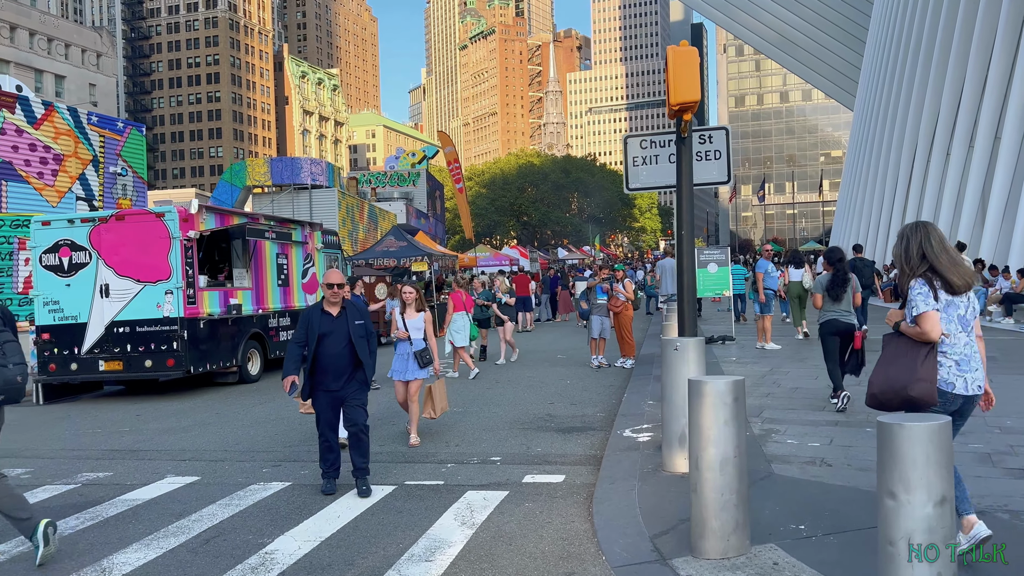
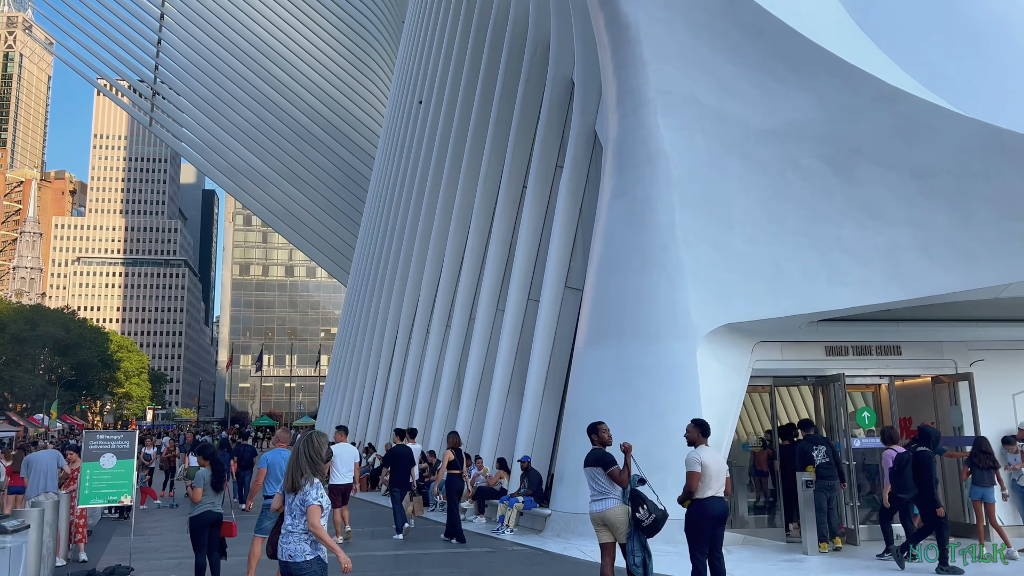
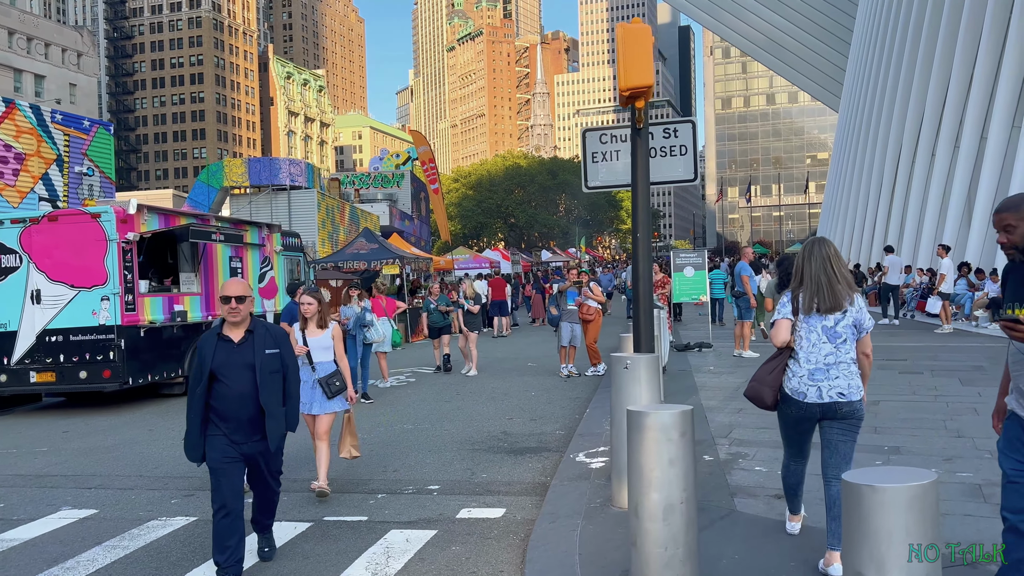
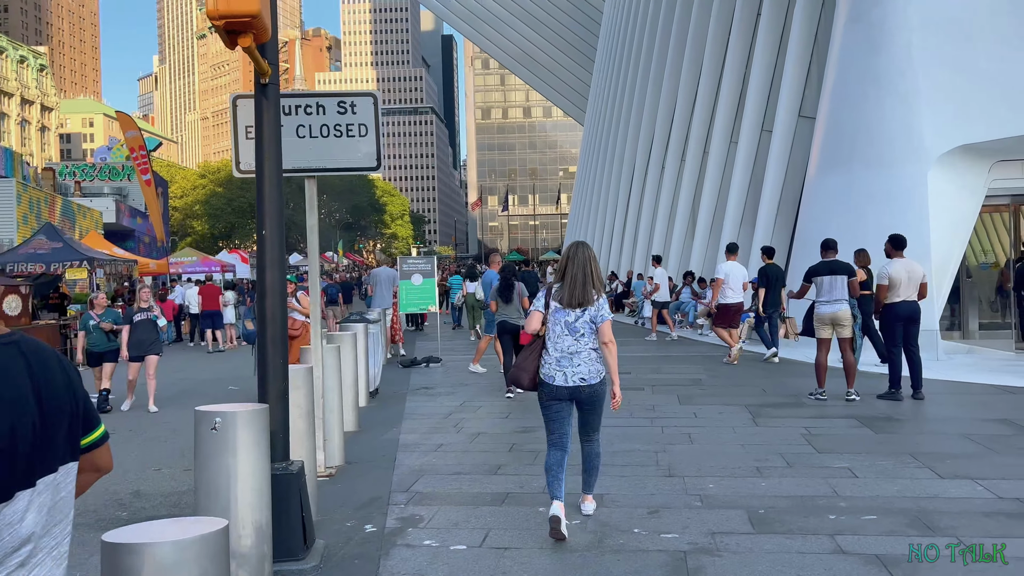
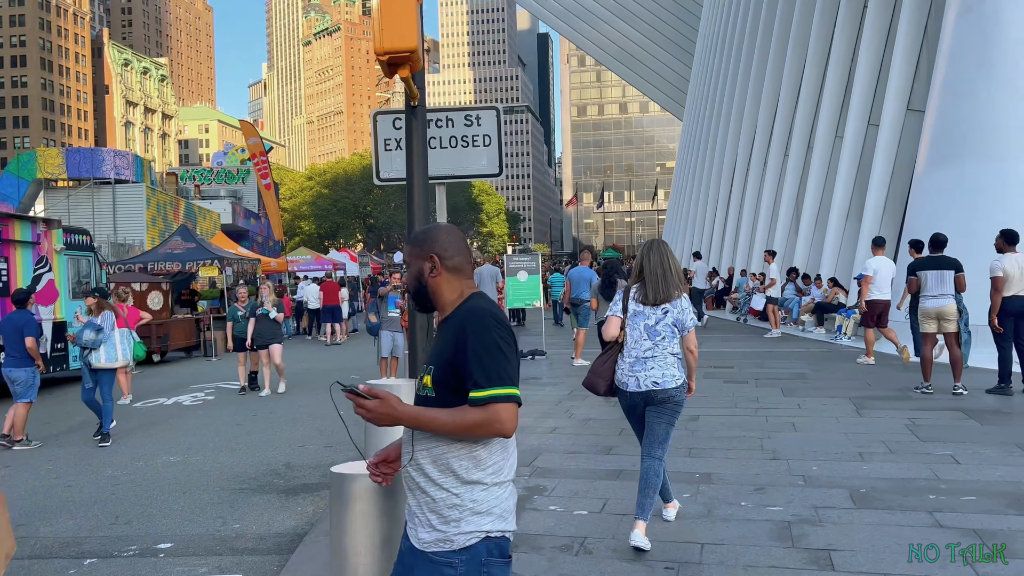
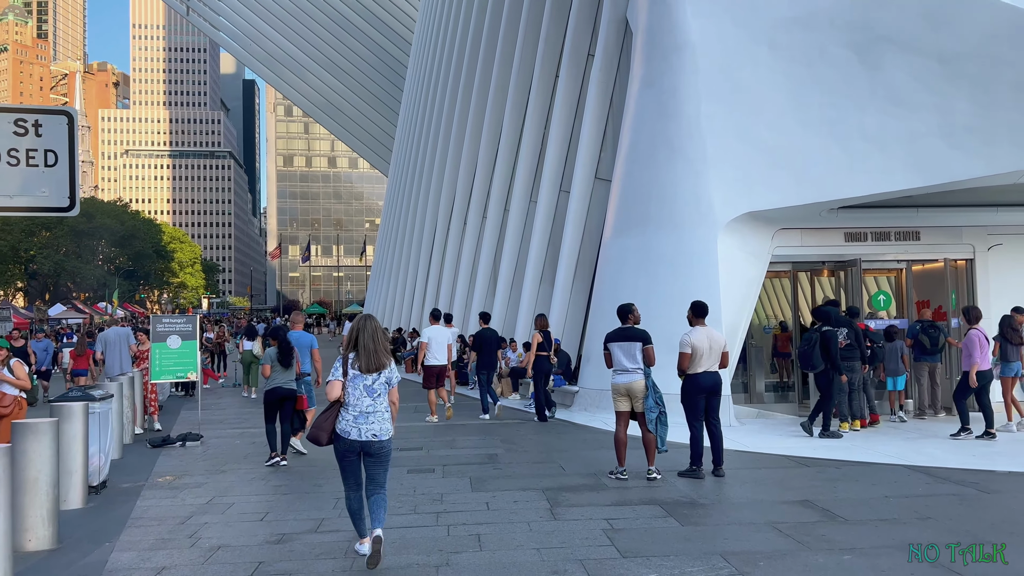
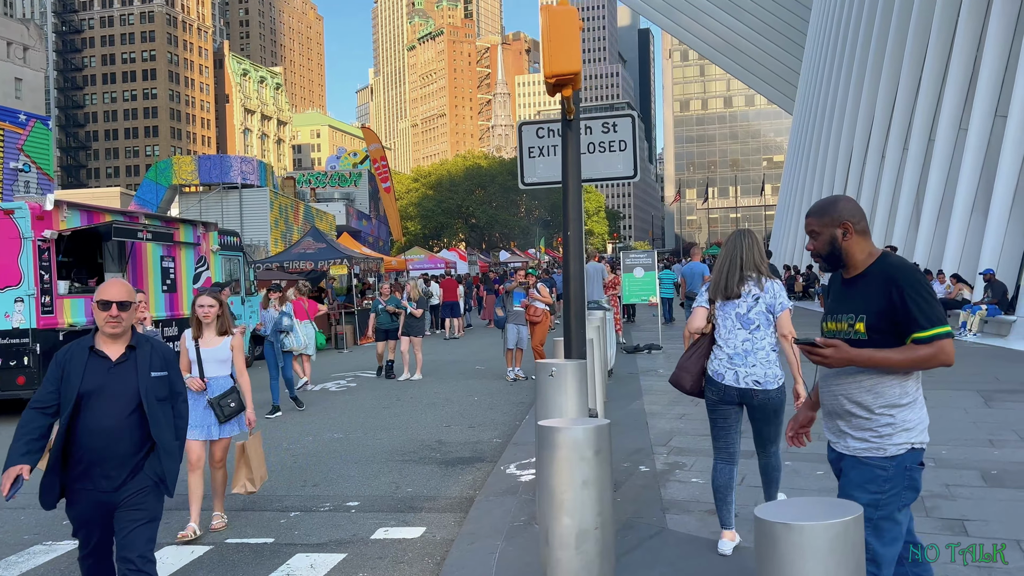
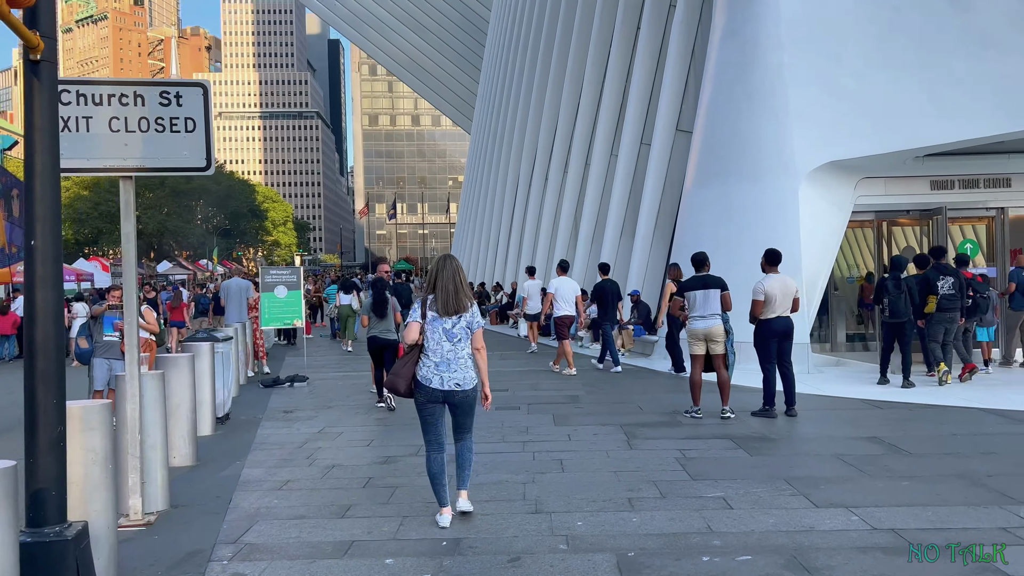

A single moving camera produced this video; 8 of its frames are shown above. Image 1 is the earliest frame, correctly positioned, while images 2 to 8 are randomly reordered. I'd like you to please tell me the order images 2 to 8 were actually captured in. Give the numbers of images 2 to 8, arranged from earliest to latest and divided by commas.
3, 7, 5, 4, 8, 6, 2
